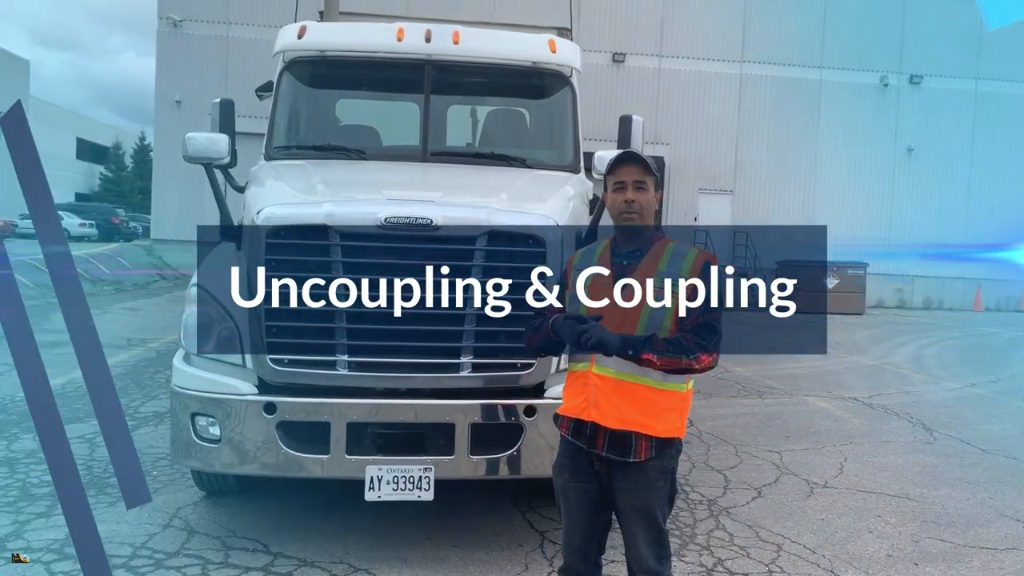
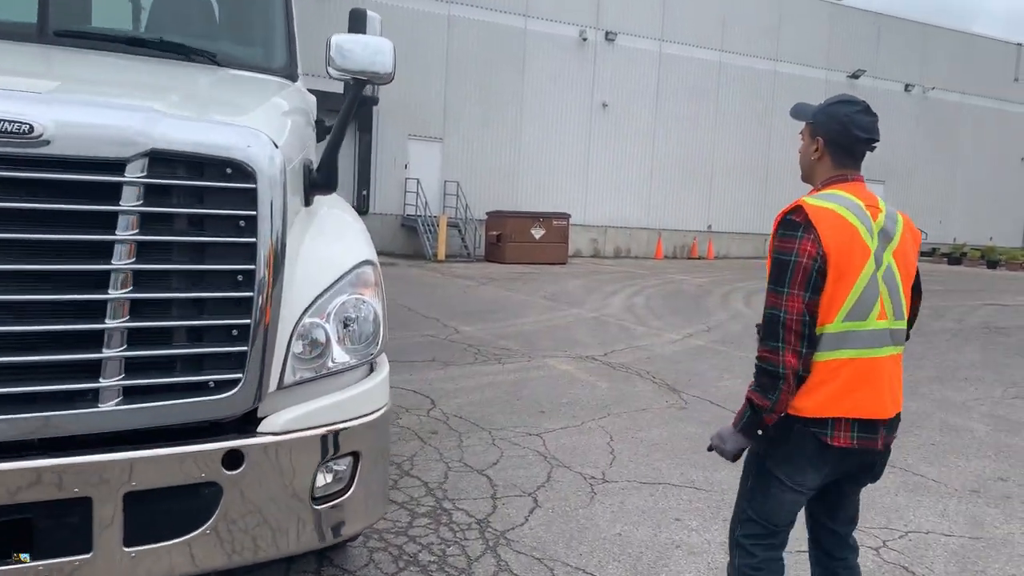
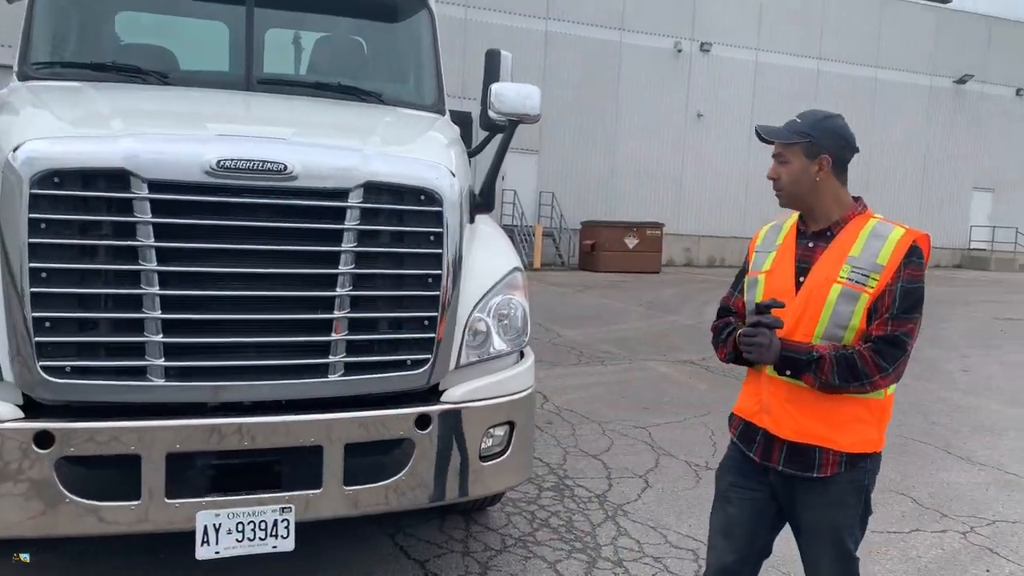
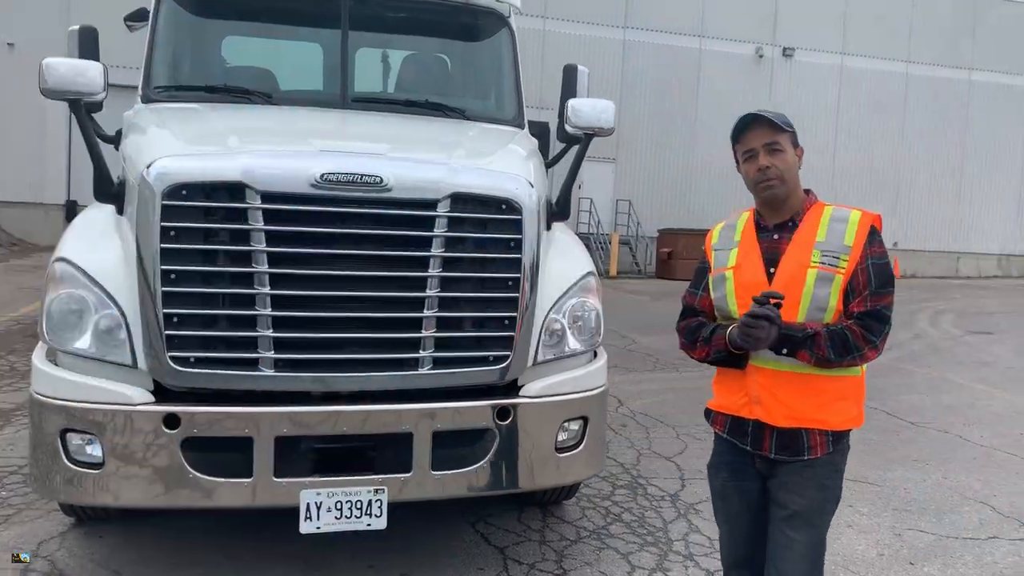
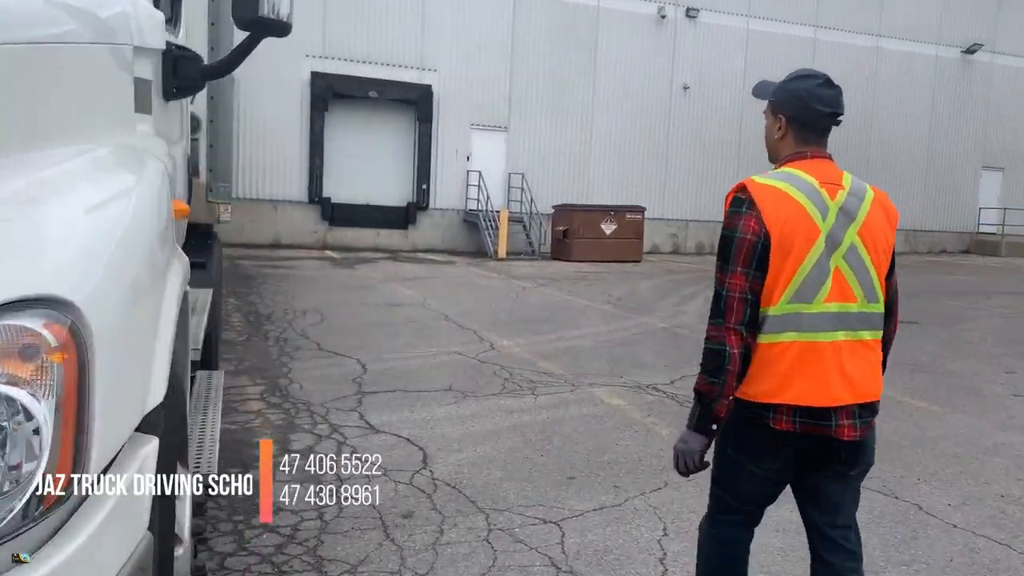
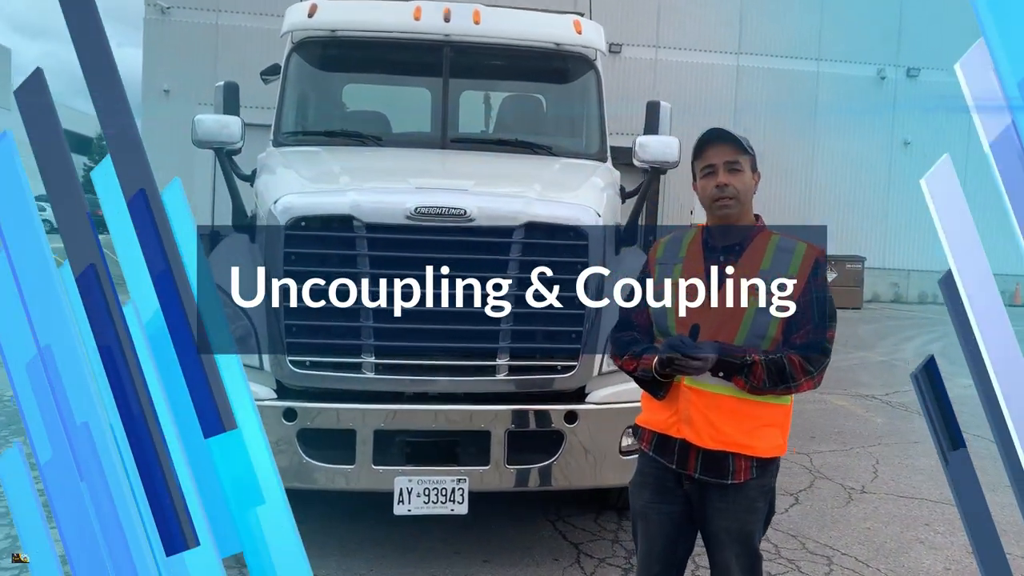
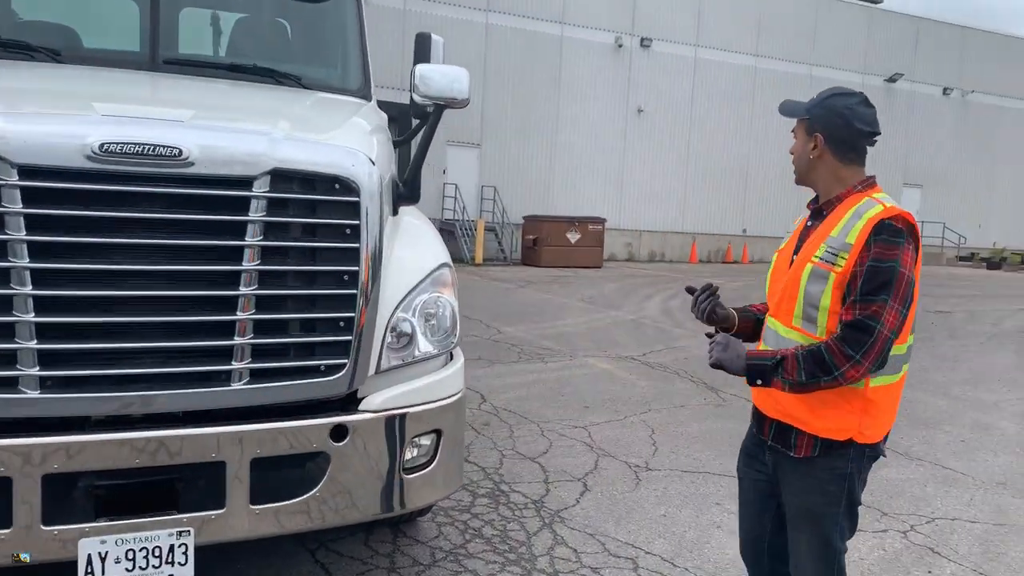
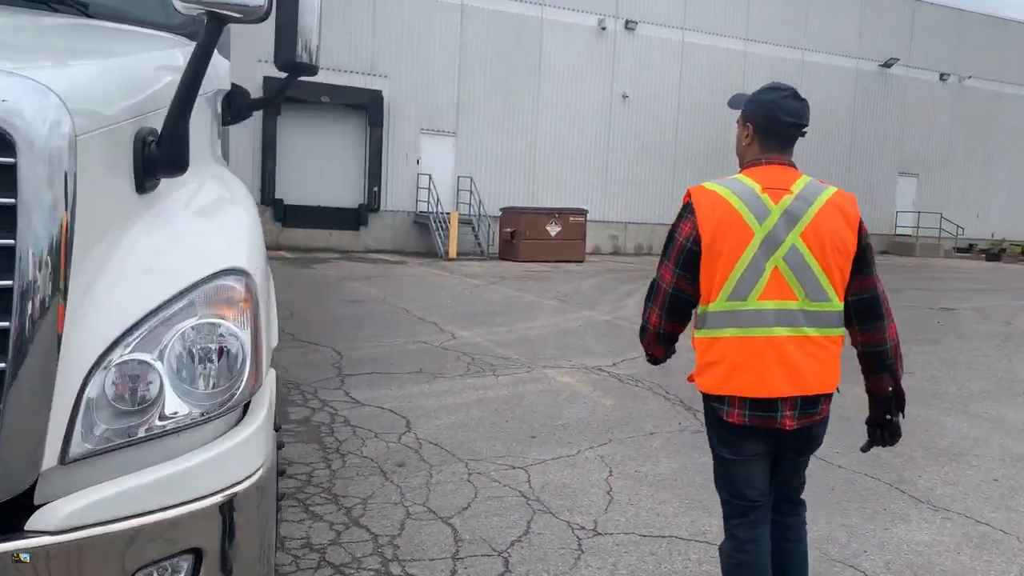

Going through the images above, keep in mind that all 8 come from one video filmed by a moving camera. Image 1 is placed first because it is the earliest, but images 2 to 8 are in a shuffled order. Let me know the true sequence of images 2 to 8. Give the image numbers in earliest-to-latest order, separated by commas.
6, 4, 3, 7, 2, 8, 5
